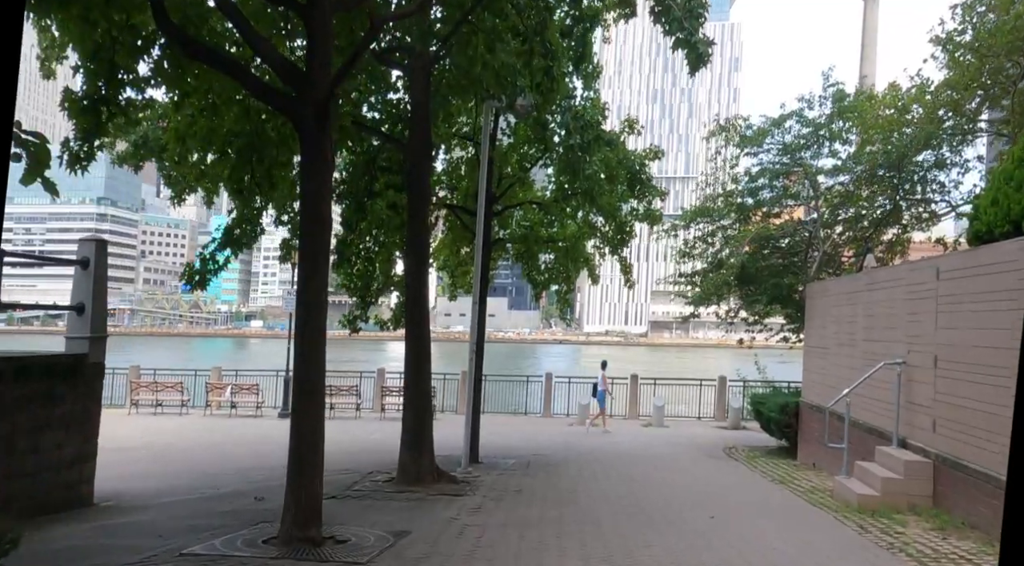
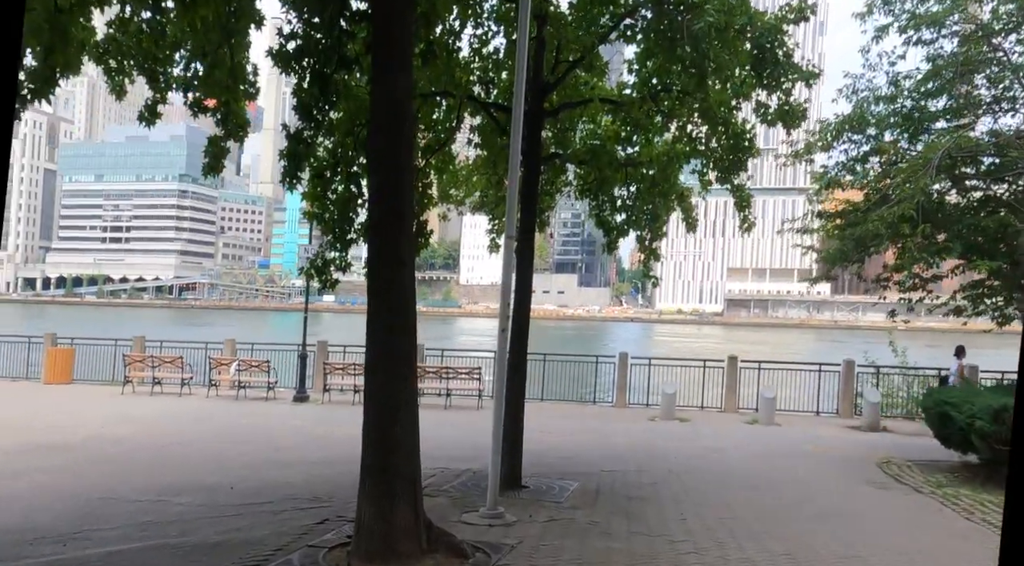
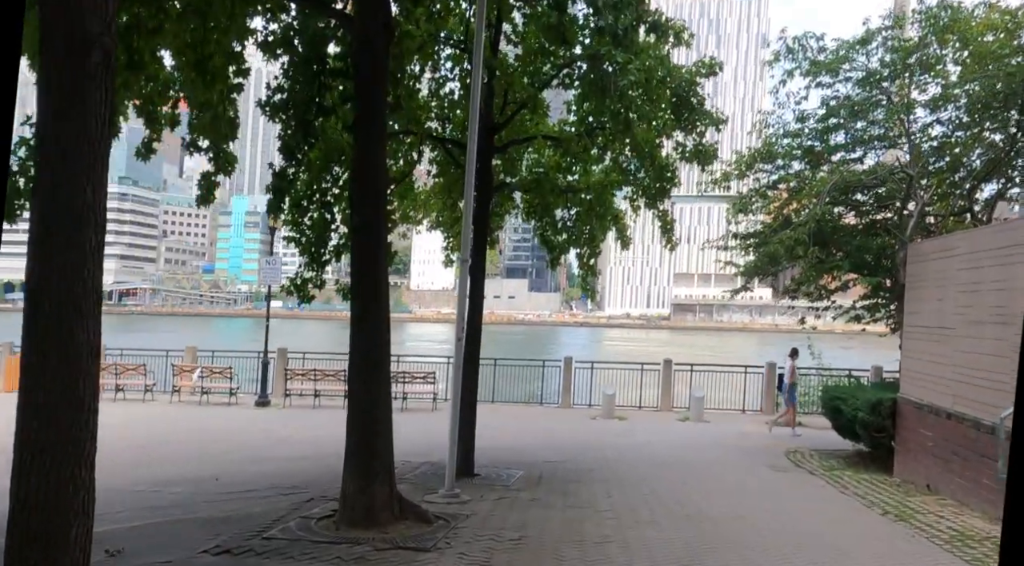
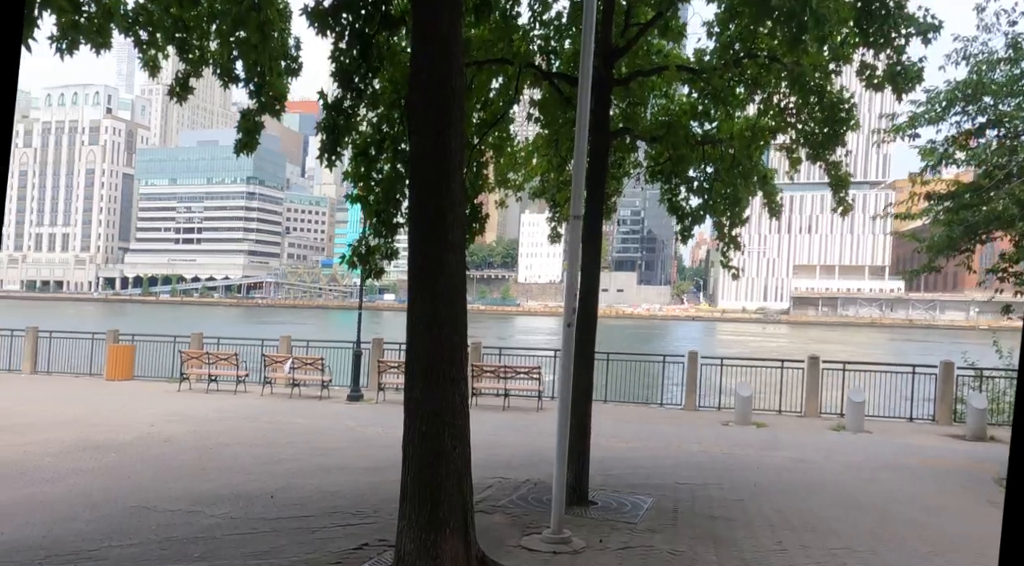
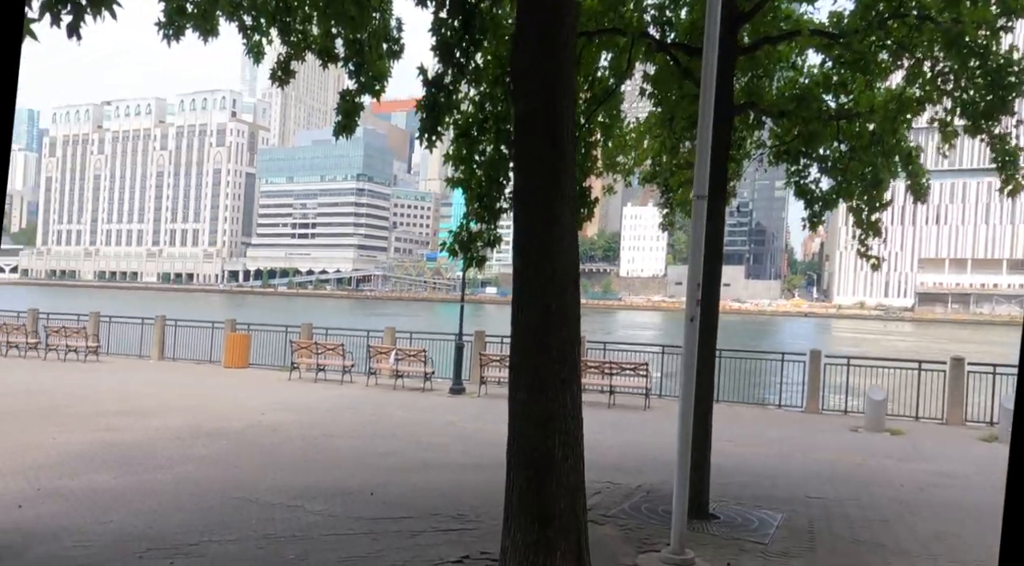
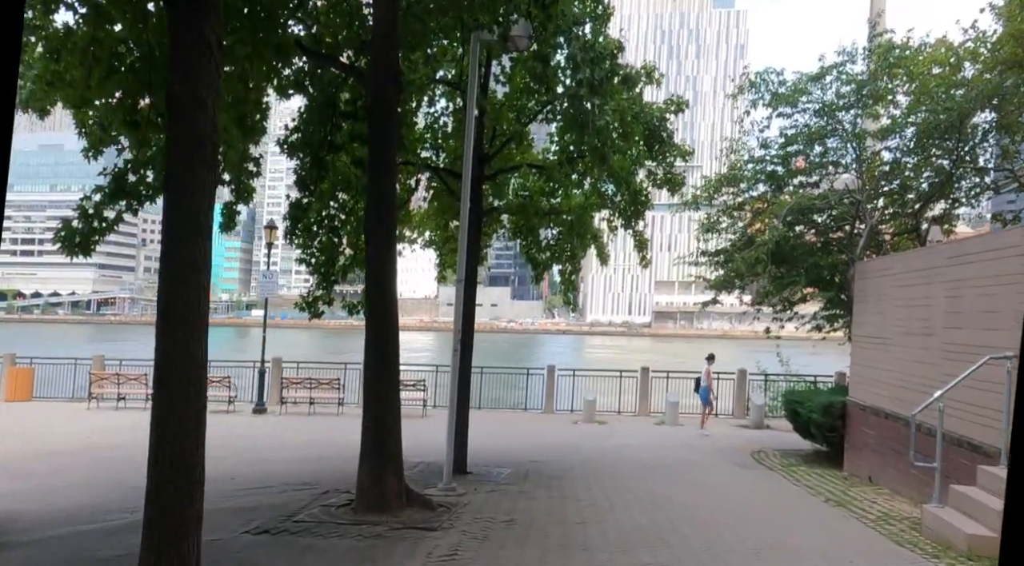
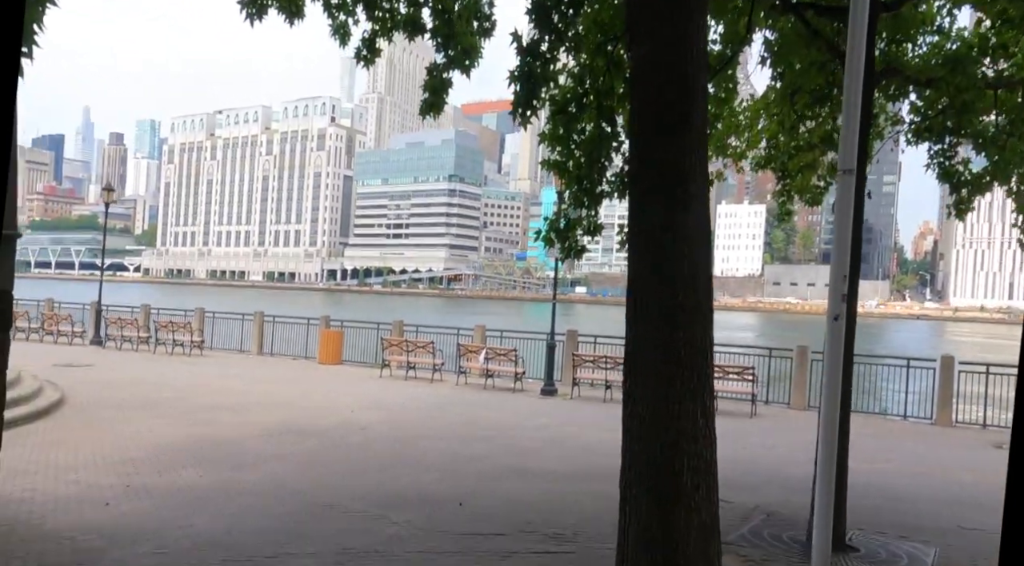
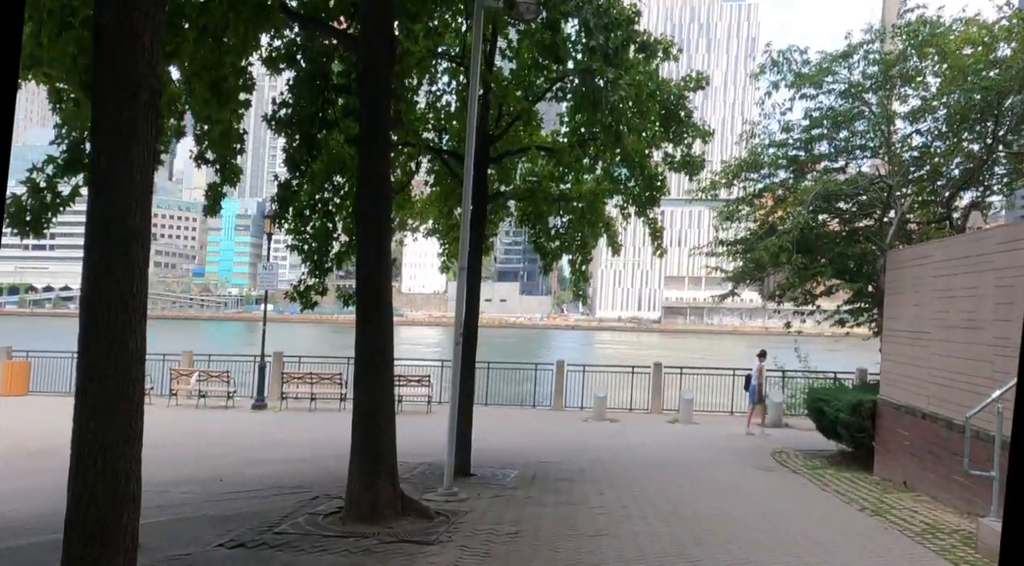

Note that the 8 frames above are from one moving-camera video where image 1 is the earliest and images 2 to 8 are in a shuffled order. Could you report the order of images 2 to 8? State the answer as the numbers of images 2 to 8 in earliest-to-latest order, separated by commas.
6, 8, 3, 2, 4, 5, 7
